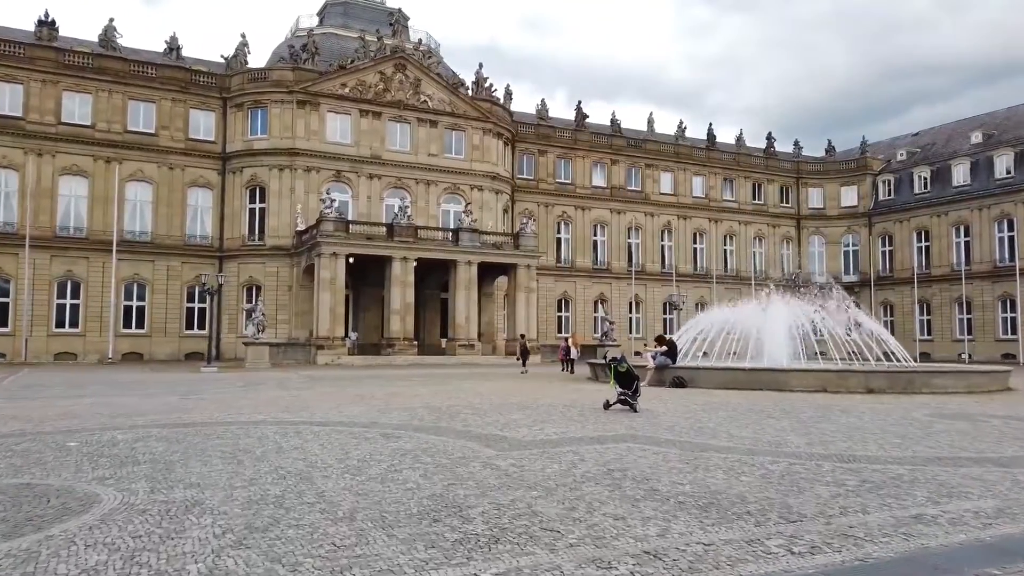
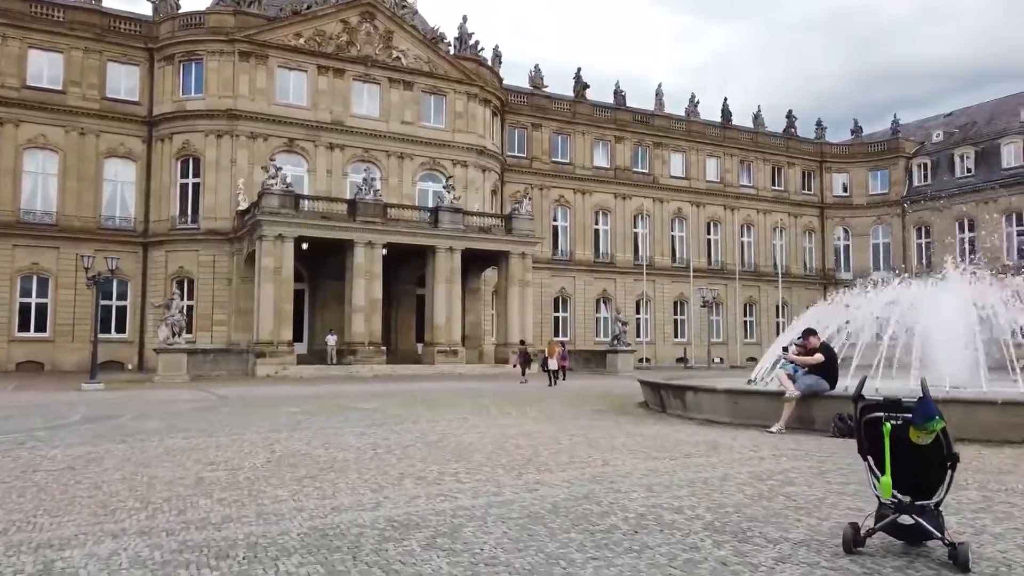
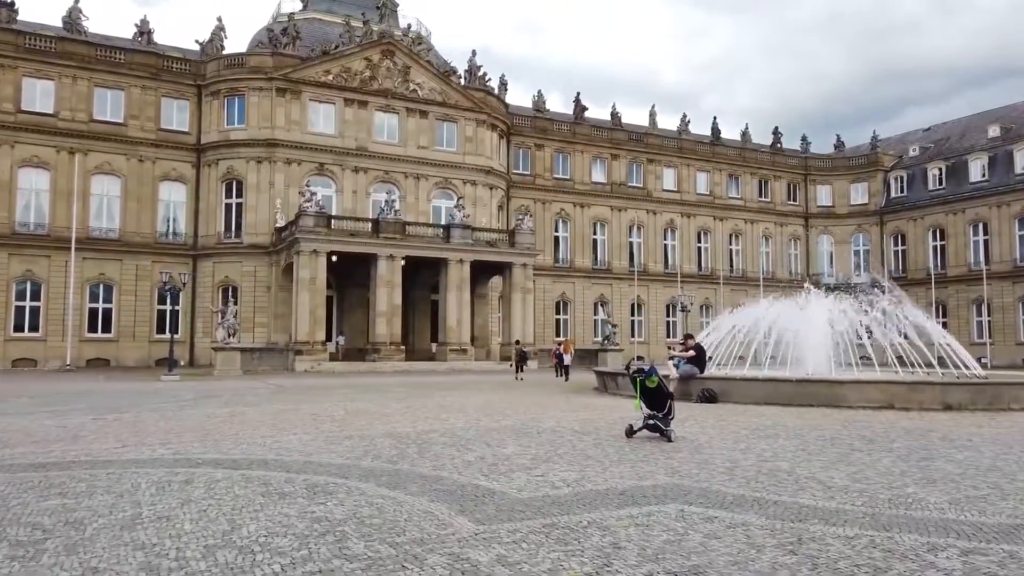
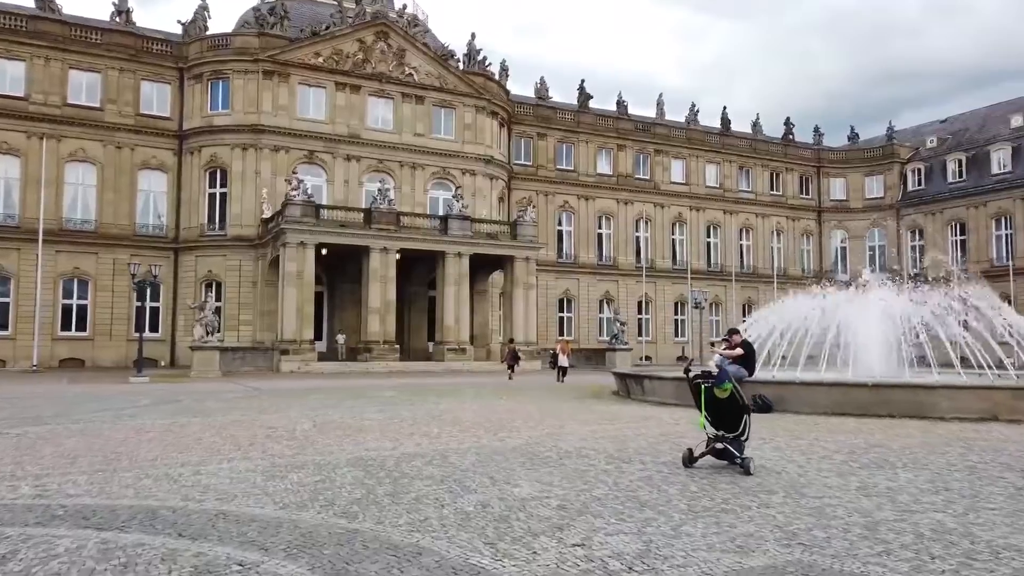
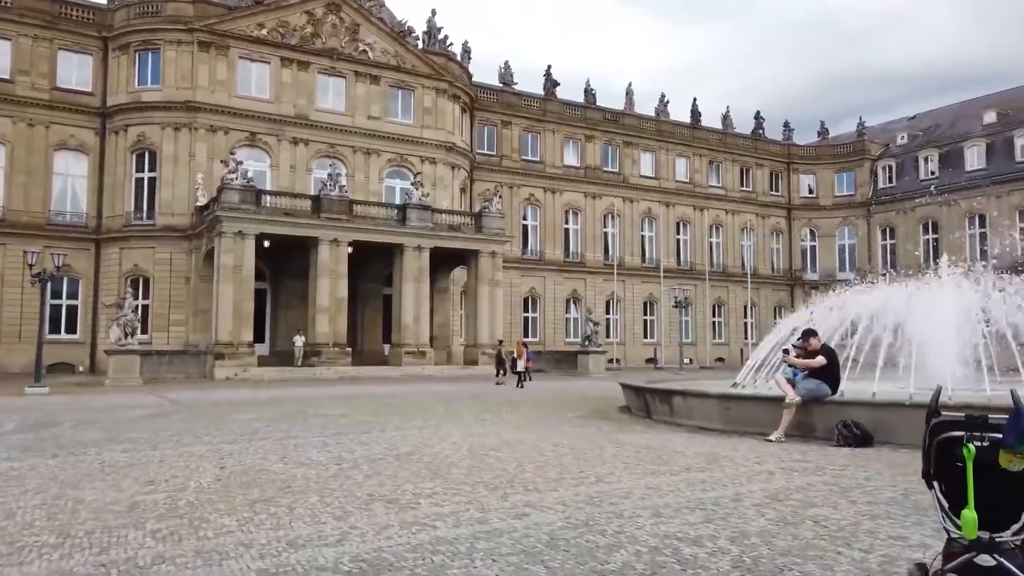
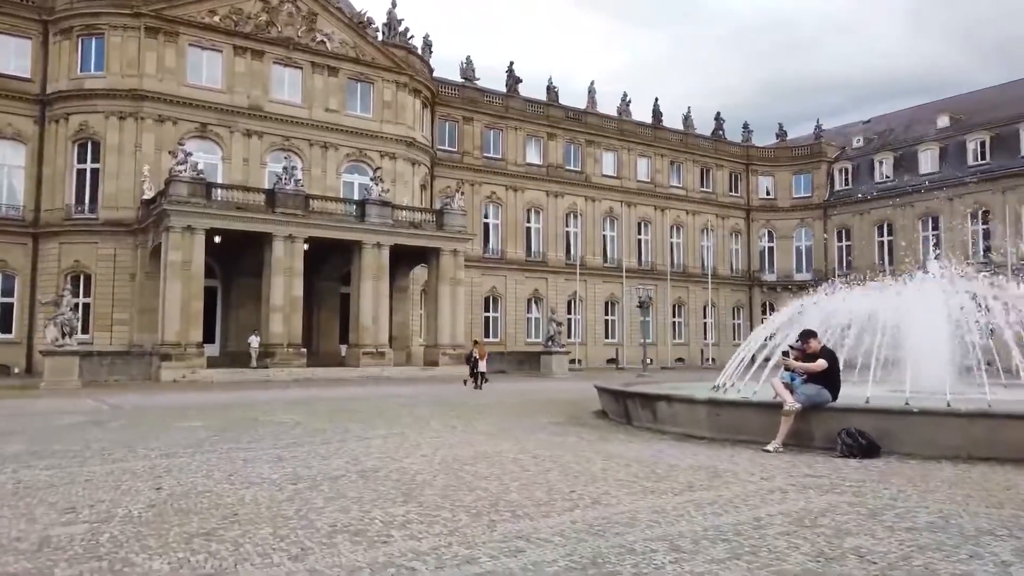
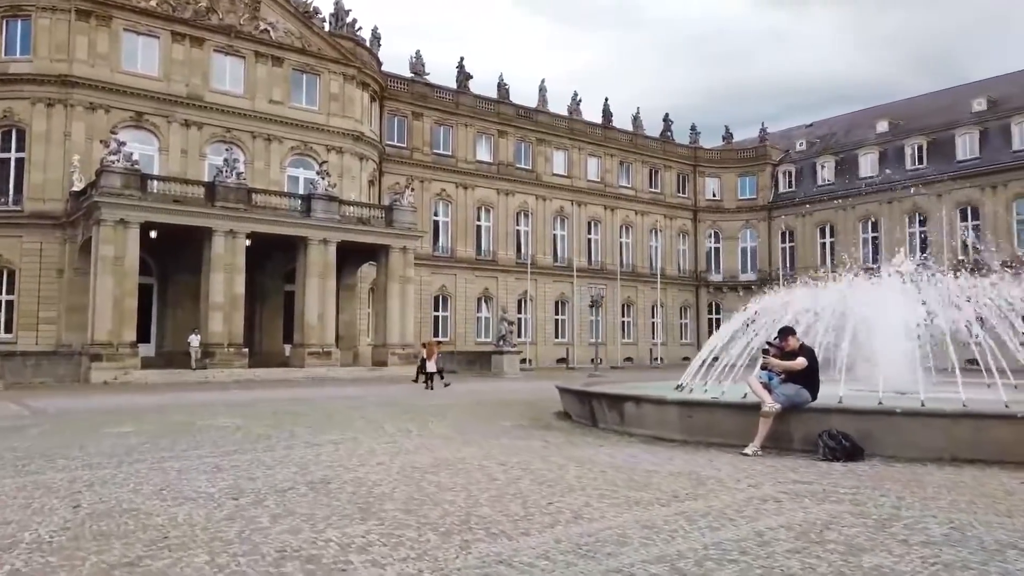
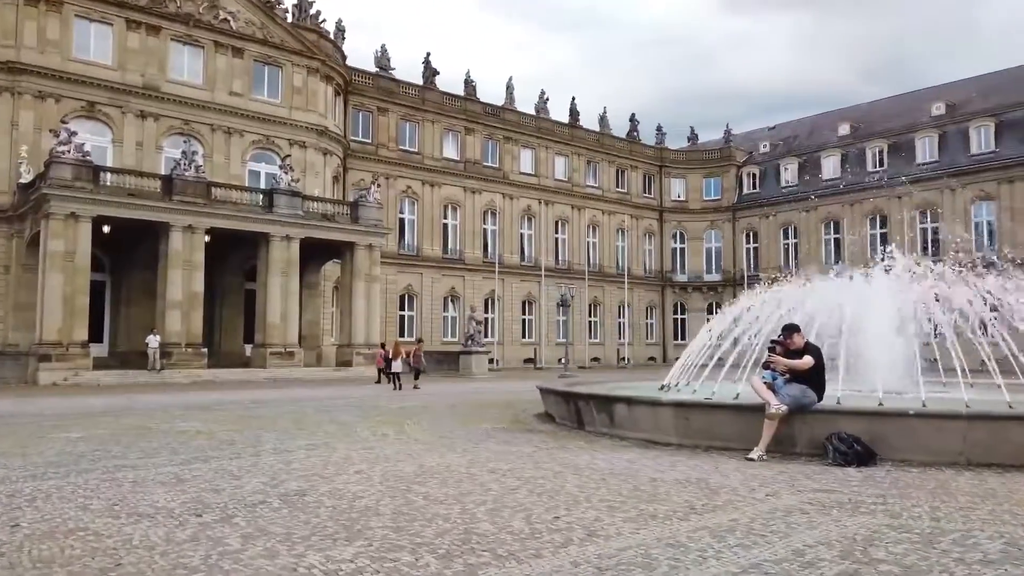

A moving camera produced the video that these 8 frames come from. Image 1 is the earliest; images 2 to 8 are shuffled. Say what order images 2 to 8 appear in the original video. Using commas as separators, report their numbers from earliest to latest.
3, 4, 2, 5, 6, 7, 8
